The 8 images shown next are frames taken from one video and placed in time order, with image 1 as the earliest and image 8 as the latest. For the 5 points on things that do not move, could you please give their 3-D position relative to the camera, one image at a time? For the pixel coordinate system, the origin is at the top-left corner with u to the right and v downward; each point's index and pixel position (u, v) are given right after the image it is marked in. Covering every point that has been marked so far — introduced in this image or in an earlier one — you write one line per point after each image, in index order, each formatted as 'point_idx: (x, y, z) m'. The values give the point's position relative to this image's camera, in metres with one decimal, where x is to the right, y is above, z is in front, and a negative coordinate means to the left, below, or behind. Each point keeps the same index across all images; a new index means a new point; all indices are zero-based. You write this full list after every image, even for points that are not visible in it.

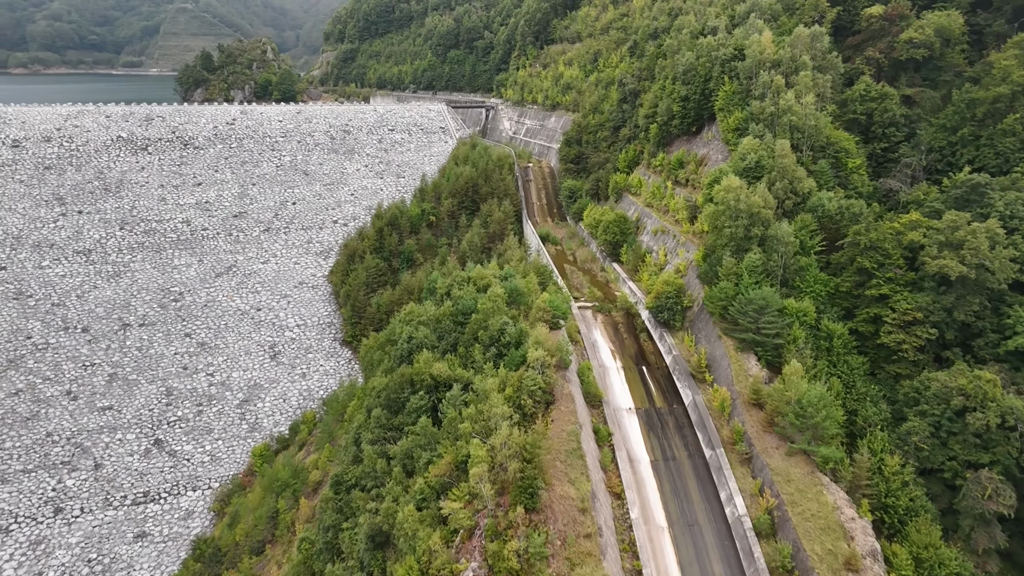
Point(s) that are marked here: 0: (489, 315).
0: (-0.6, -0.7, +19.6) m
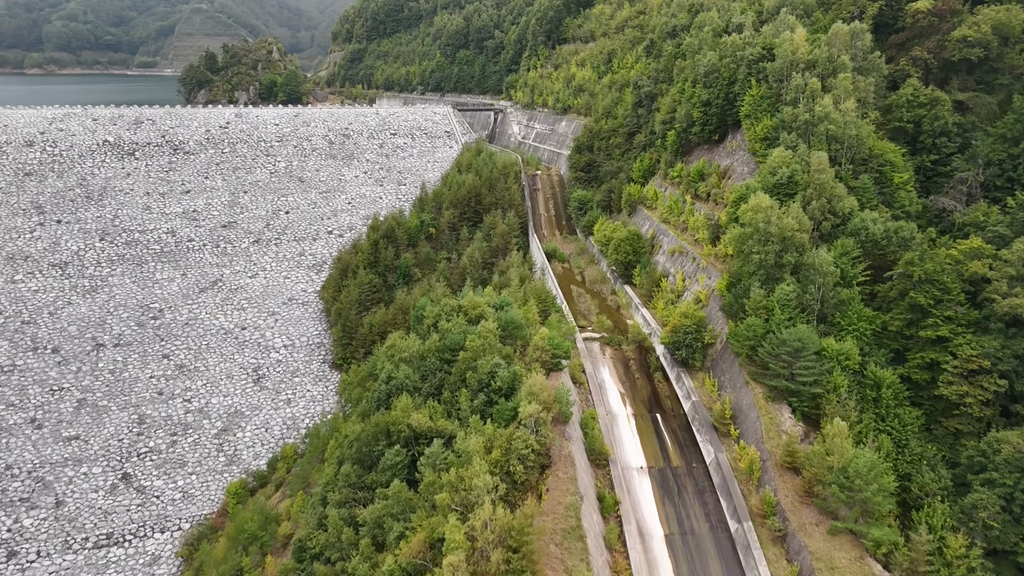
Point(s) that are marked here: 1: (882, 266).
0: (-0.8, -1.5, +17.0) m
1: (+9.1, +0.5, +18.1) m
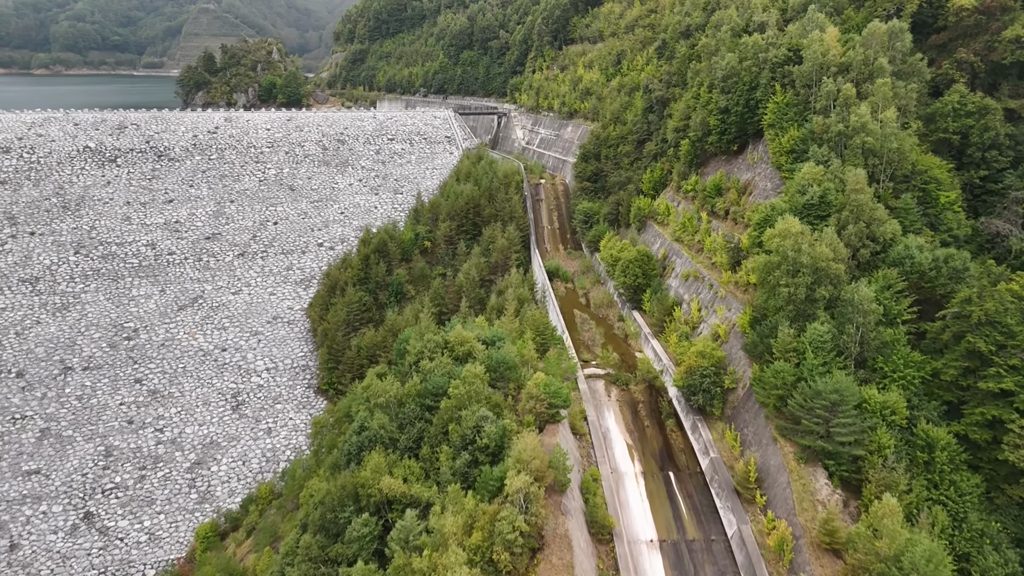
0: (-1.0, -2.3, +14.7) m
1: (+9.0, -0.3, +15.7) m
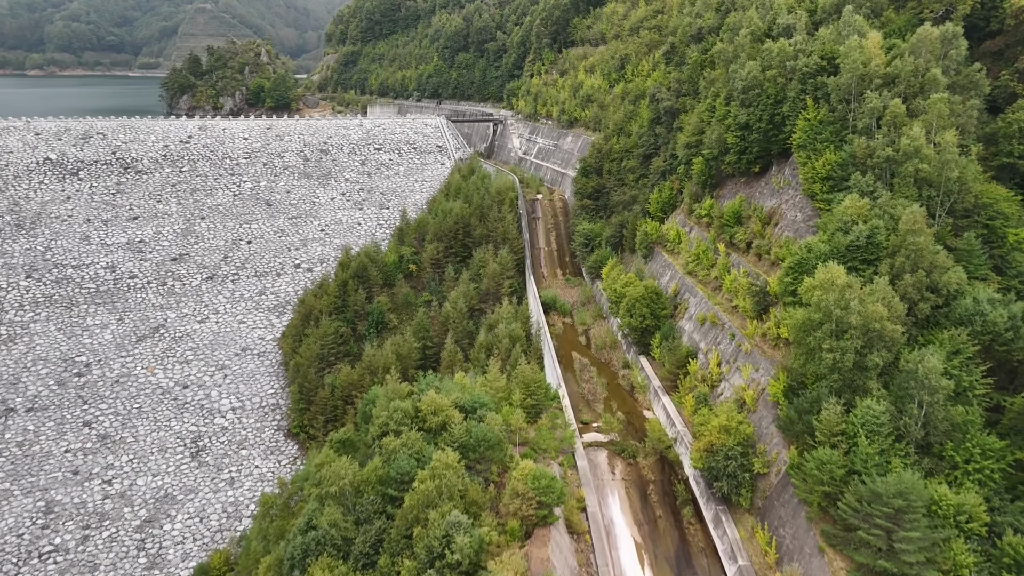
0: (-1.3, -3.4, +11.9) m
1: (+8.7, -1.4, +12.8) m
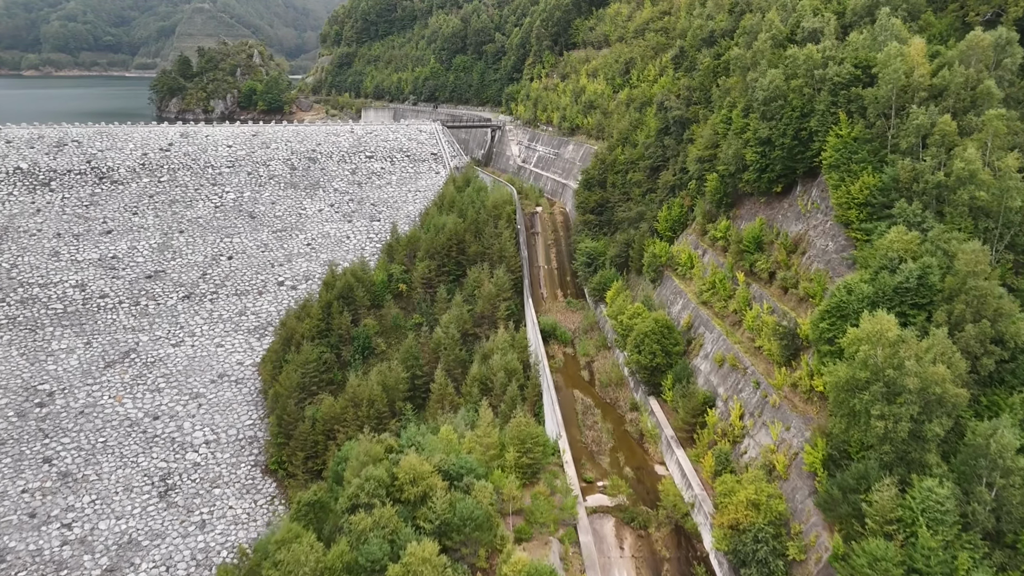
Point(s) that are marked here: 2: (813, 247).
0: (-1.4, -4.2, +9.9) m
1: (+8.5, -2.2, +10.8) m
2: (+6.5, +0.9, +15.8) m
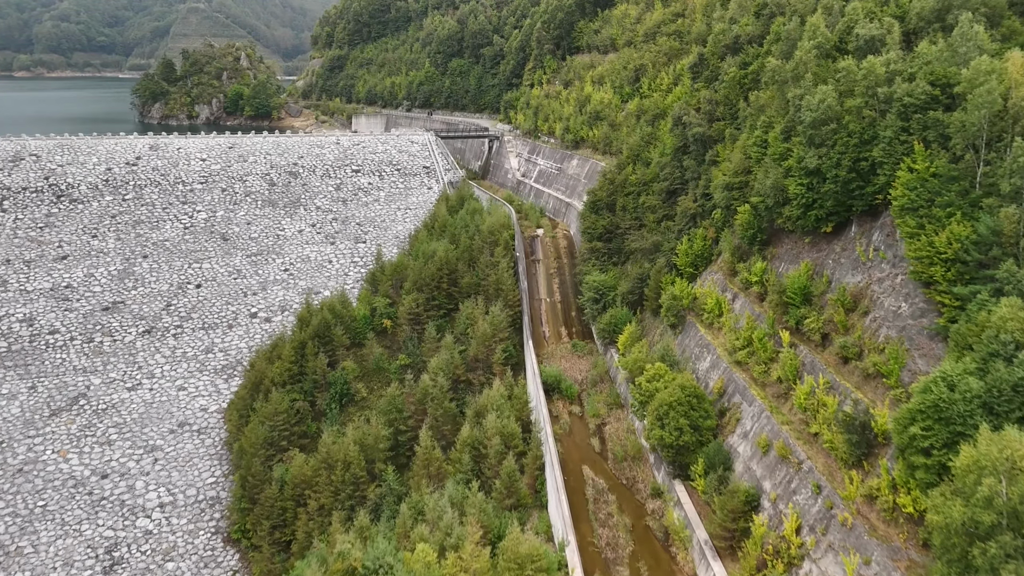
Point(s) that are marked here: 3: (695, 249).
0: (-1.5, -5.4, +6.9) m
1: (+8.5, -3.4, +7.9) m
2: (+6.4, -0.3, +12.8) m
3: (+4.9, +1.0, +19.5) m
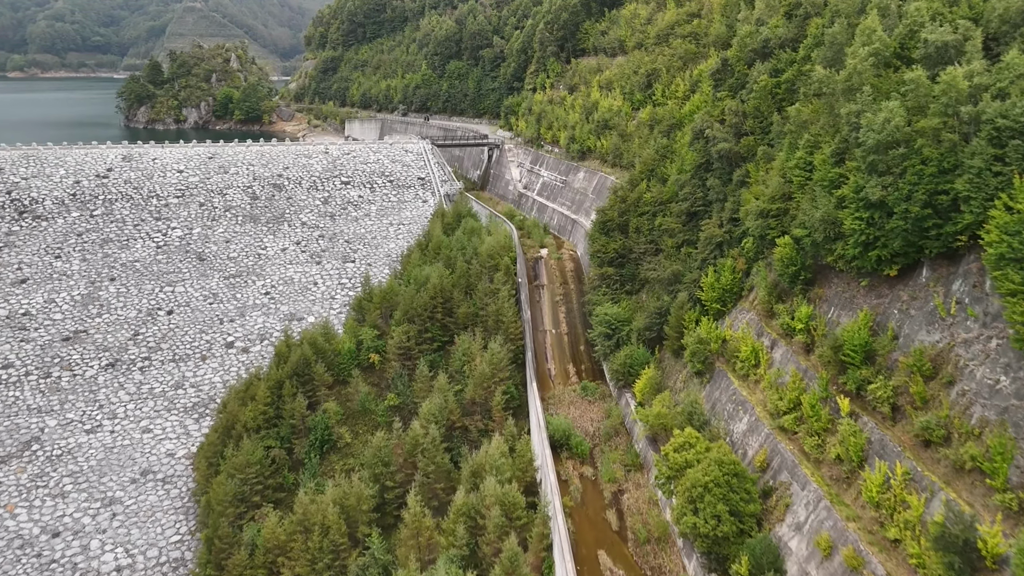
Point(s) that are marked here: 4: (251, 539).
0: (-1.4, -6.4, +4.5) m
1: (+8.5, -4.4, +5.4) m
2: (+6.5, -1.3, +10.3) m
3: (+4.9, +0.1, +17.1) m
4: (-6.3, -6.1, +17.5) m
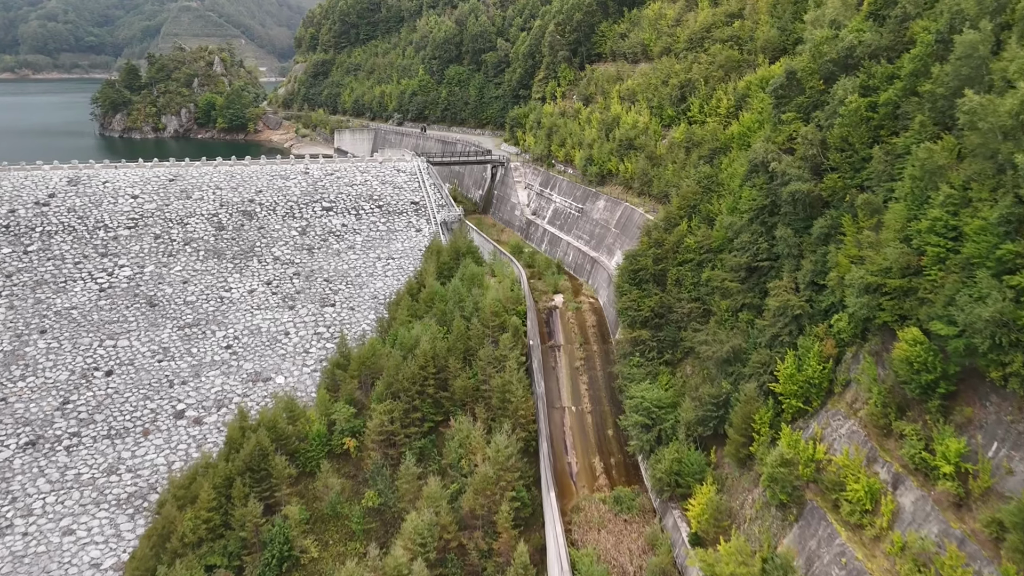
0: (-1.2, -8.0, +0.1) m
1: (+8.7, -6.0, +1.1) m
2: (+6.7, -2.9, +6.0) m
3: (+5.2, -1.6, +12.8) m
4: (-6.1, -7.7, +13.2) m
